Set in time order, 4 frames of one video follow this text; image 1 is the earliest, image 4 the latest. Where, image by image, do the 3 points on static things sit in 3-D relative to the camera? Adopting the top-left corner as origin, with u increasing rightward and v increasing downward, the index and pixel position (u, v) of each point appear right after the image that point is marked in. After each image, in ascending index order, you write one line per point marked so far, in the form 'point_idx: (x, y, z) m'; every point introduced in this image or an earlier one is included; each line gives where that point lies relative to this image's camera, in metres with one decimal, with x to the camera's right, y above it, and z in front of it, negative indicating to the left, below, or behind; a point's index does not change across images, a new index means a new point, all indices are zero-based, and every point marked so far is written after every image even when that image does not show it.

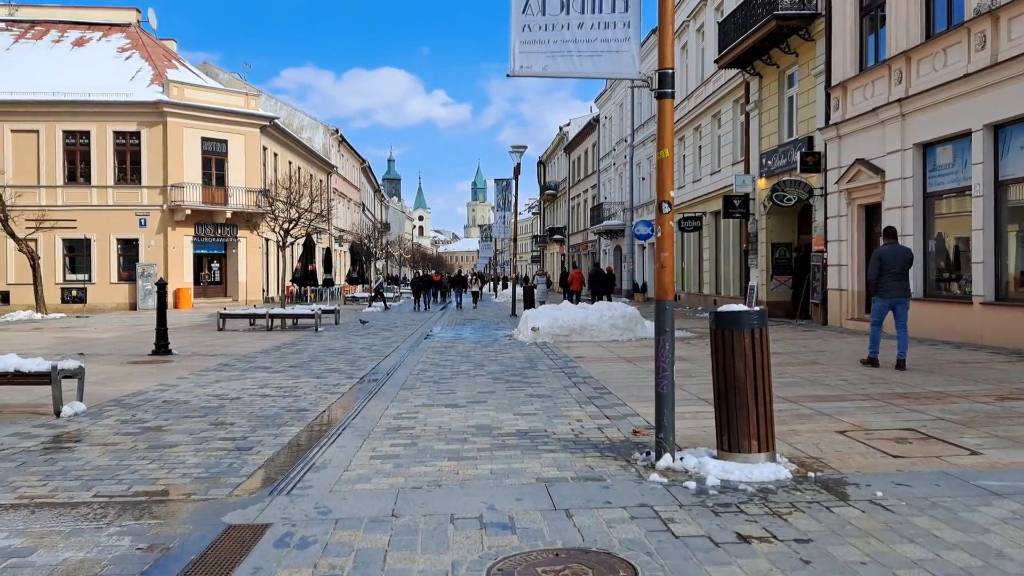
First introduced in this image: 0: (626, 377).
0: (+1.4, -1.1, +9.9) m
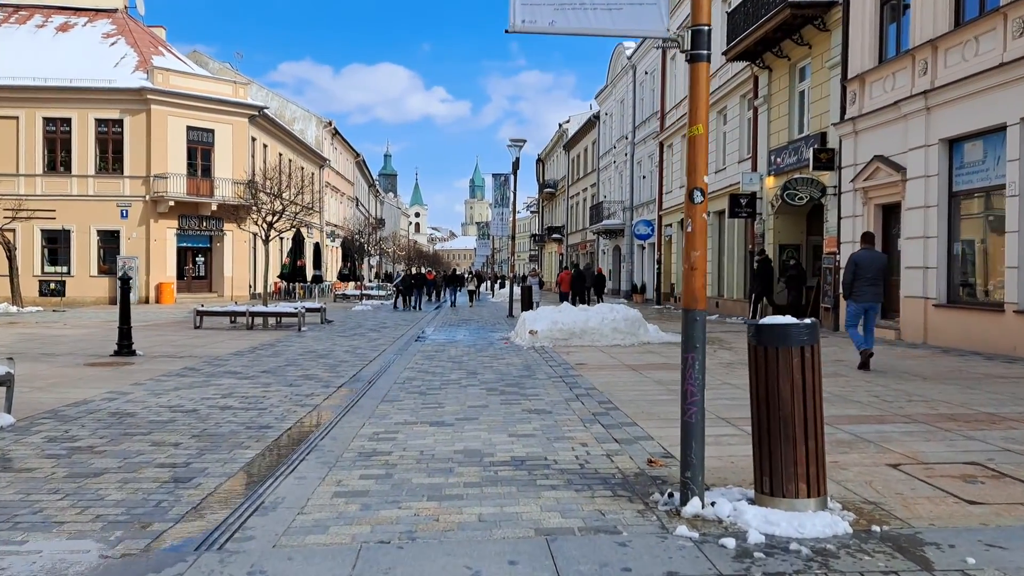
0: (+1.3, -1.1, +9.0) m
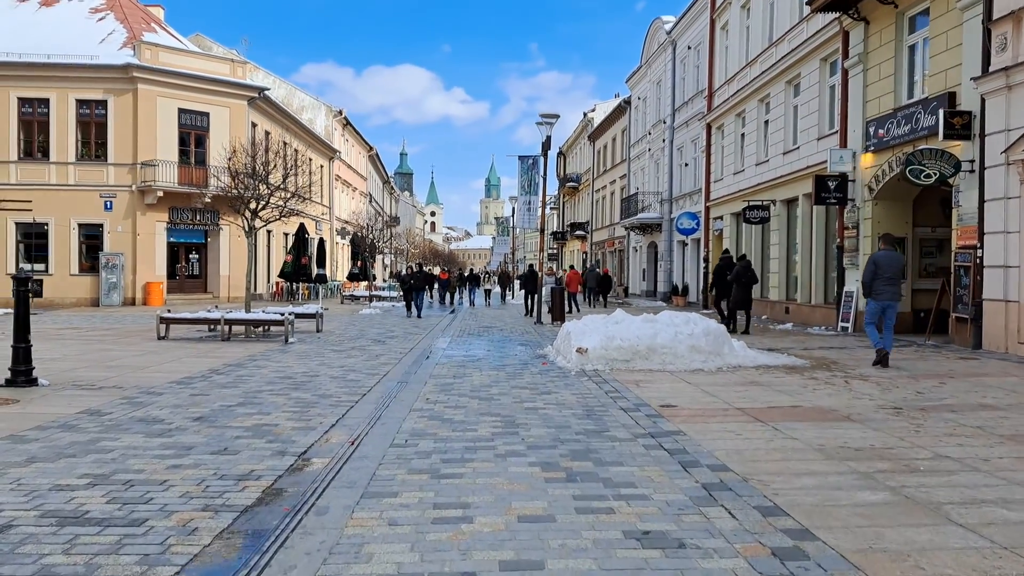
0: (+1.8, -1.1, +5.3) m
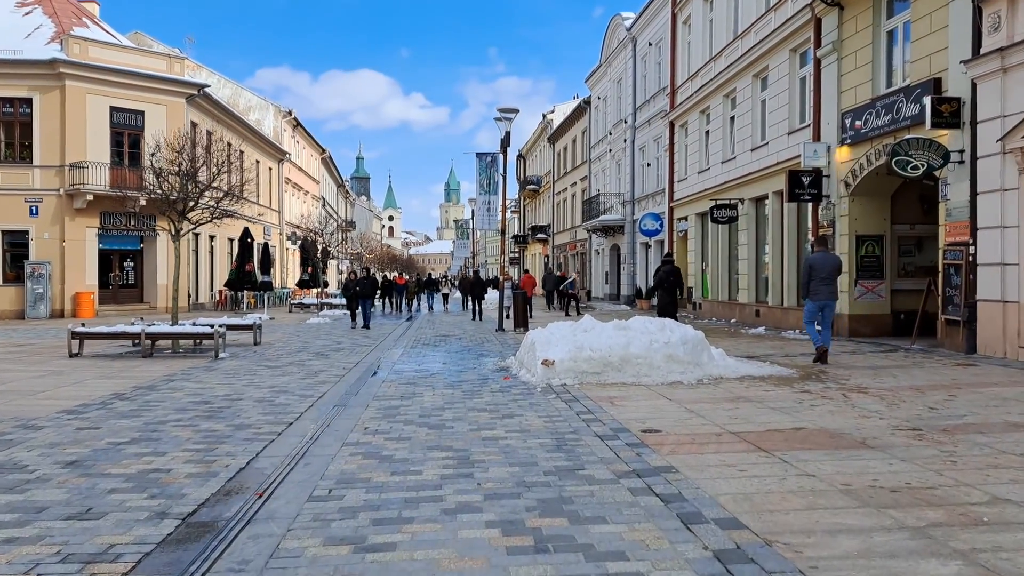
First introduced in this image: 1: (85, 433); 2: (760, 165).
0: (+1.5, -1.2, +4.1) m
1: (-3.5, -1.2, +6.9) m
2: (+5.7, +2.8, +19.1) m
